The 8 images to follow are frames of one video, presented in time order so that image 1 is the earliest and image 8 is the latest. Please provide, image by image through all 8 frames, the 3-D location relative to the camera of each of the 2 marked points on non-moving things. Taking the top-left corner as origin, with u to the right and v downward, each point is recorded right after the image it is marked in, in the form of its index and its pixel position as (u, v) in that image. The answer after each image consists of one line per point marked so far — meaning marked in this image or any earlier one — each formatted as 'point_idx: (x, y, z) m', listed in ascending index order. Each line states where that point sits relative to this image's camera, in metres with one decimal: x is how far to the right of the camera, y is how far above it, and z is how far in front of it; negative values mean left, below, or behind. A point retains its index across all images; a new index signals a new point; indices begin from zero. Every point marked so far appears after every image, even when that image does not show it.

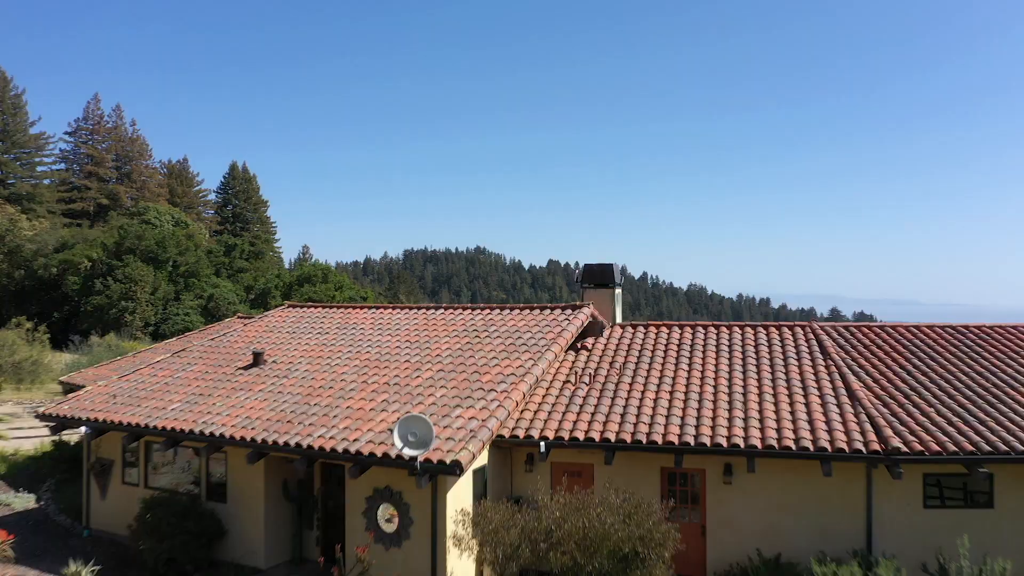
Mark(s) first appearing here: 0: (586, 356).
0: (+0.9, -0.8, +10.0) m
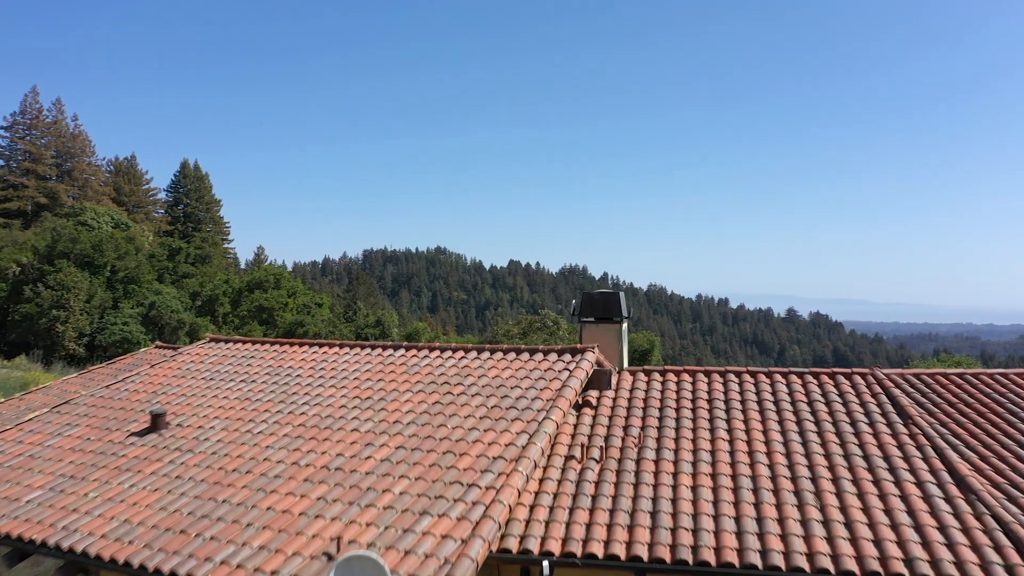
0: (+0.7, -1.2, +7.6) m
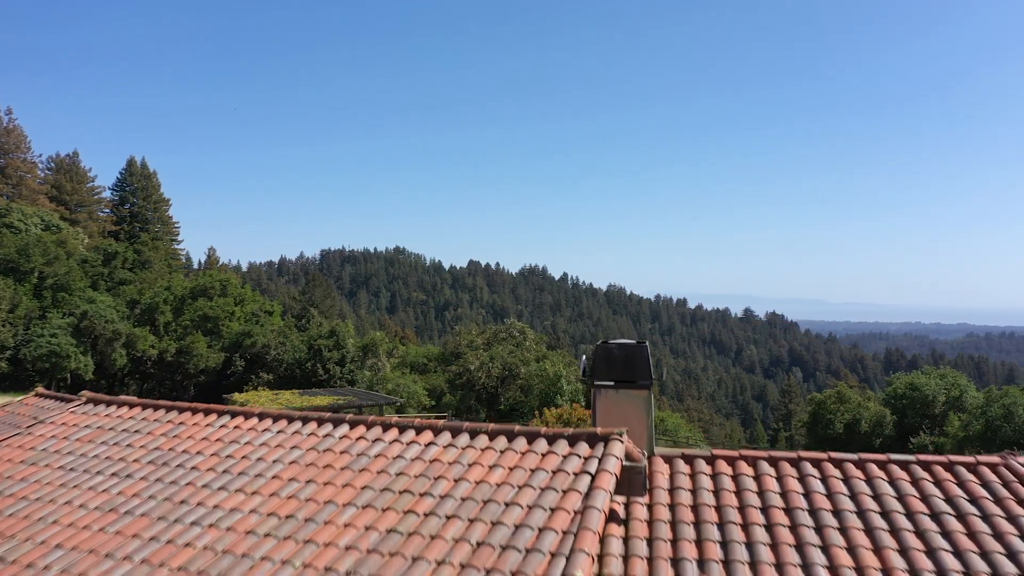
0: (+0.7, -1.6, +5.1) m
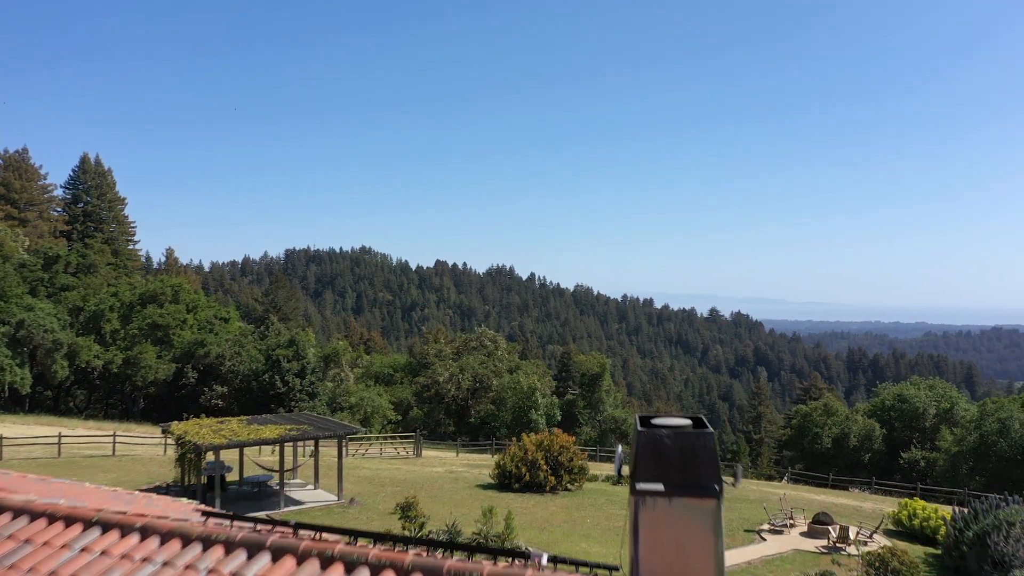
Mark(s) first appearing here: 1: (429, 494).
0: (+0.8, -1.9, +3.0) m
1: (-1.9, -4.7, +18.7) m
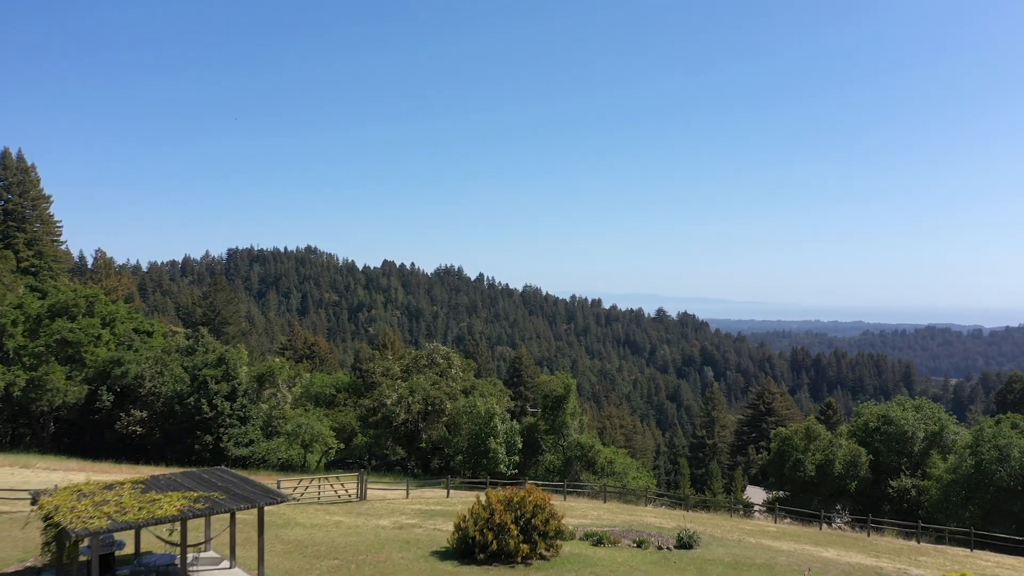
0: (+1.1, -2.5, -0.3) m
1: (-2.5, -5.2, +15.2) m
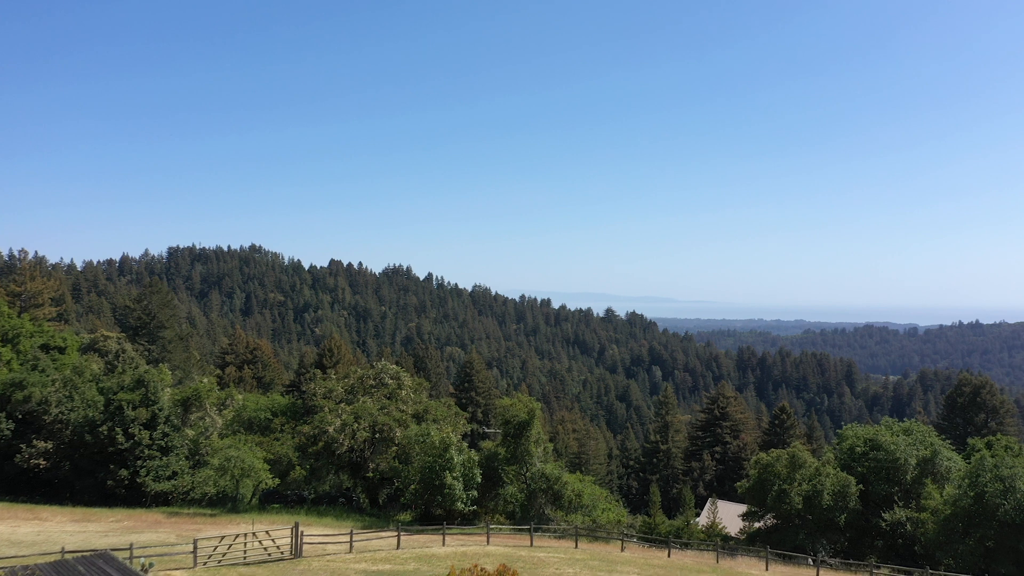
0: (+1.6, -3.0, -3.4) m
1: (-3.0, -5.7, +11.8) m
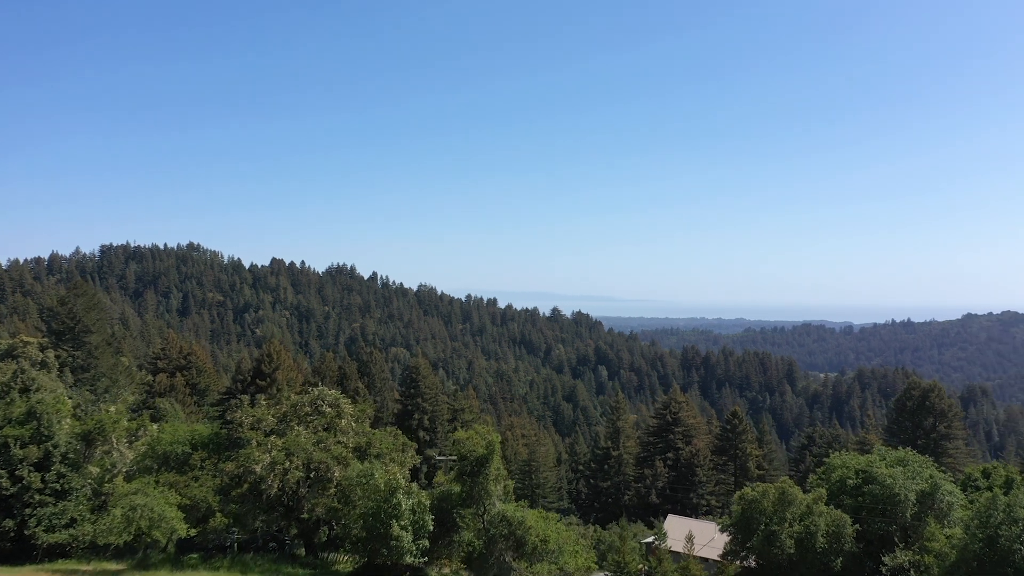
0: (+2.4, -3.6, -6.9) m
1: (-3.2, -6.3, +8.0) m
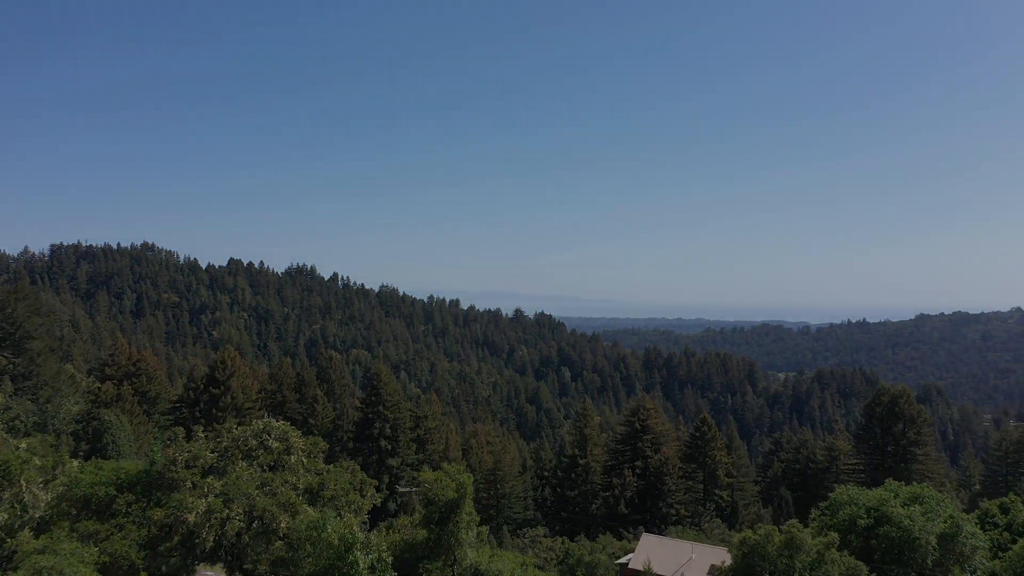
0: (+3.2, -4.1, -10.0) m
1: (-3.0, -6.8, +4.6) m
